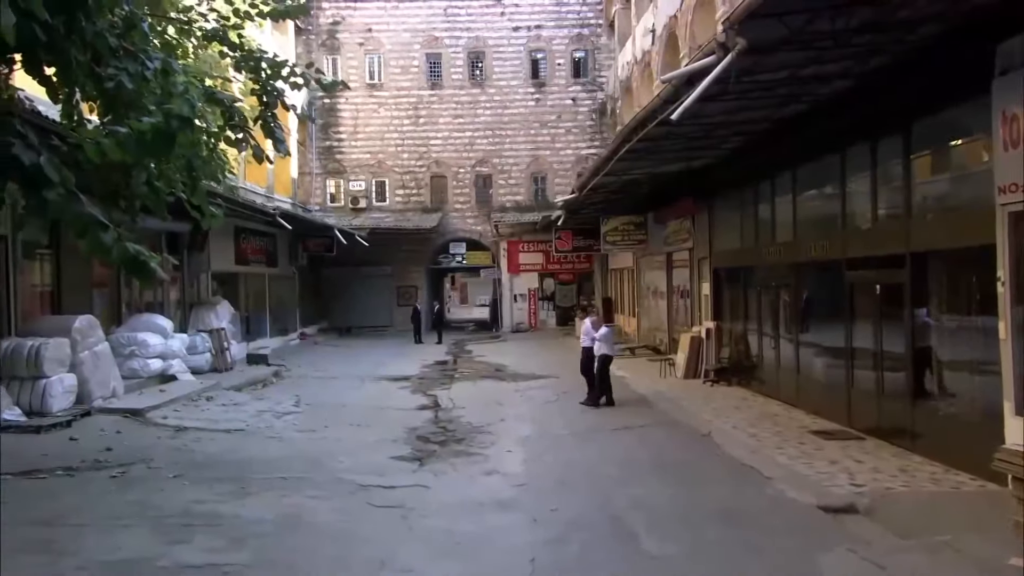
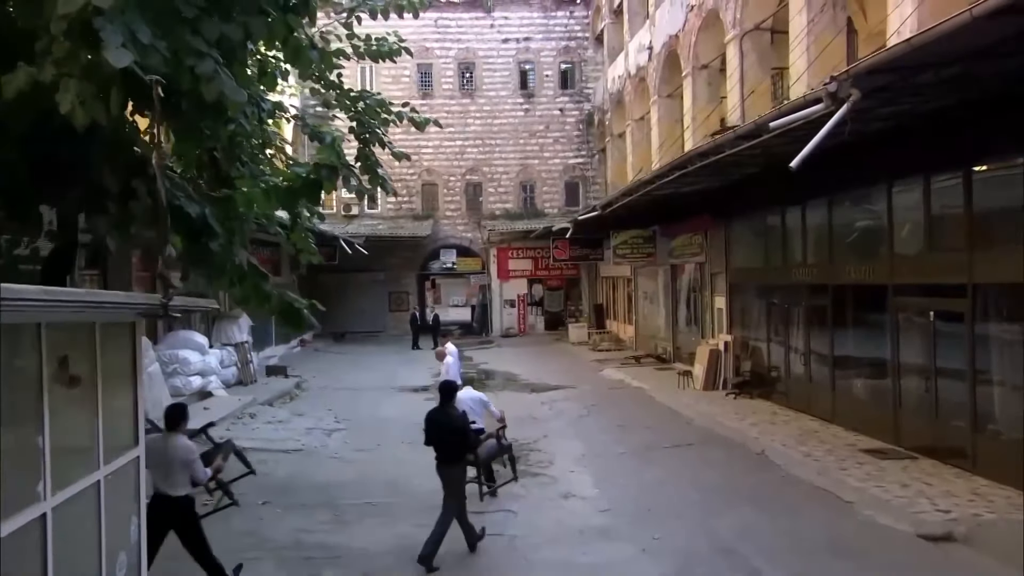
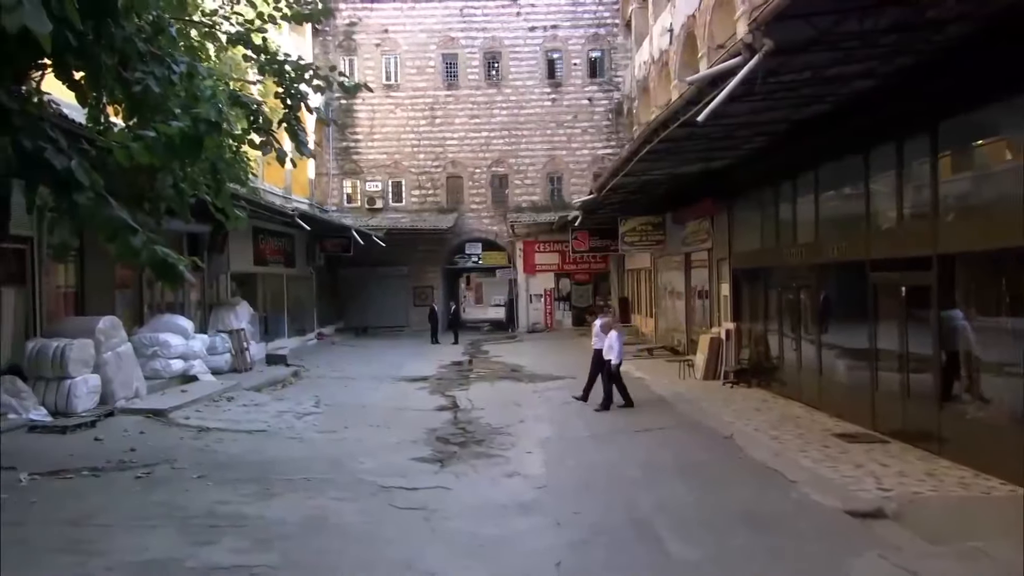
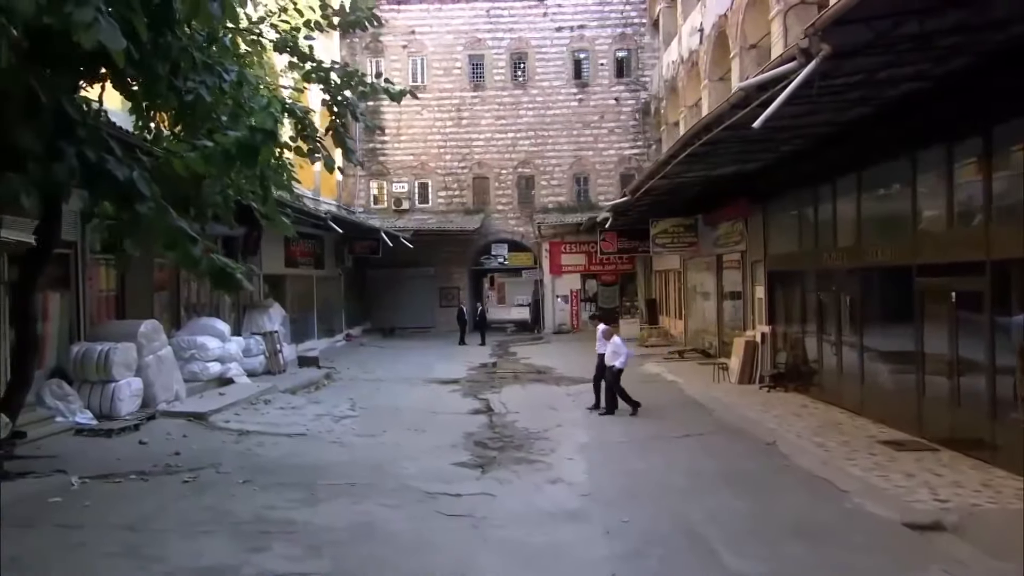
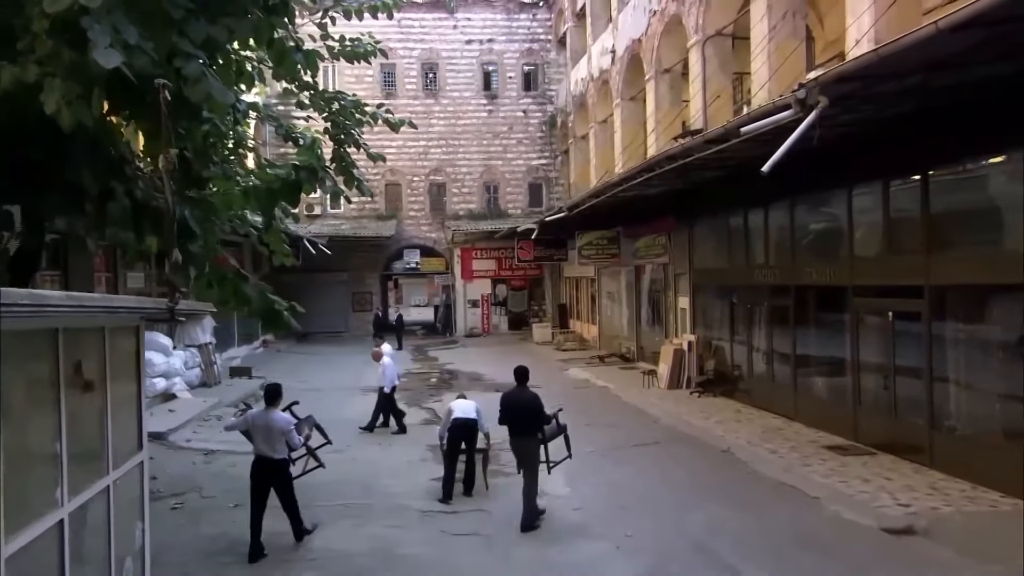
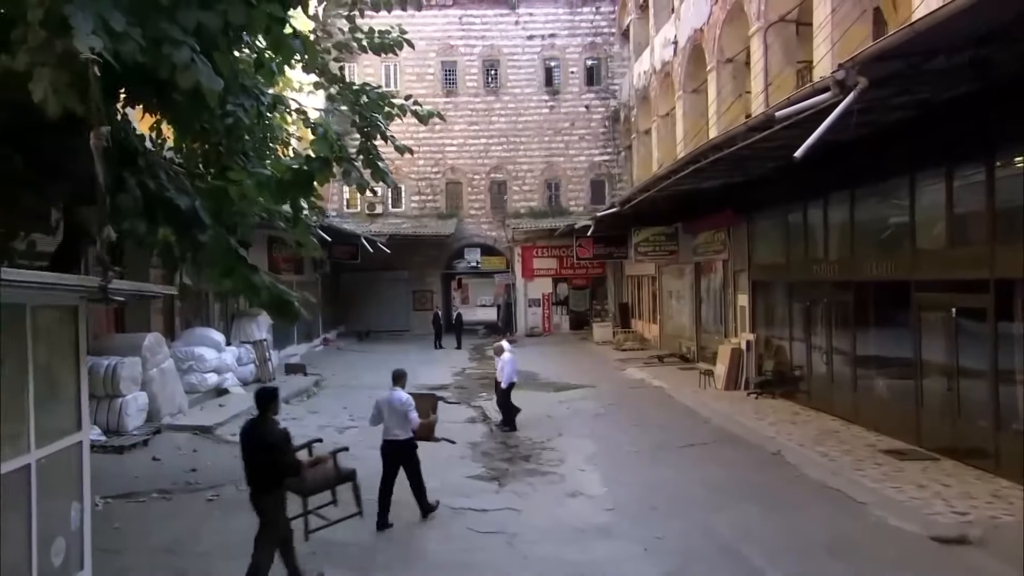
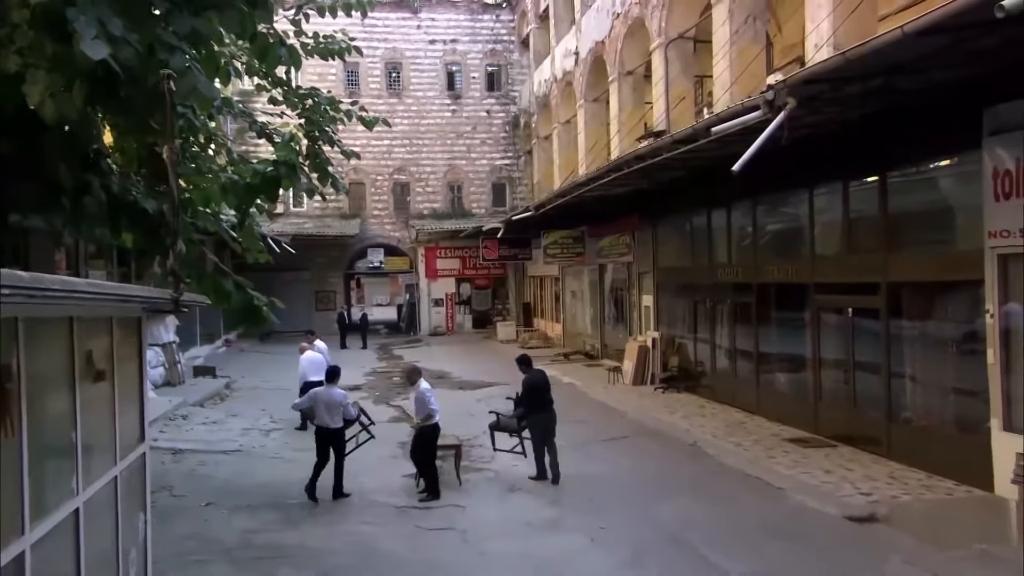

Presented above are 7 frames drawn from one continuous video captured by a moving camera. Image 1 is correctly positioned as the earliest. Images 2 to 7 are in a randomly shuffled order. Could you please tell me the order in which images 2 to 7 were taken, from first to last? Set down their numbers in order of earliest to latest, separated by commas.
3, 4, 6, 2, 5, 7
